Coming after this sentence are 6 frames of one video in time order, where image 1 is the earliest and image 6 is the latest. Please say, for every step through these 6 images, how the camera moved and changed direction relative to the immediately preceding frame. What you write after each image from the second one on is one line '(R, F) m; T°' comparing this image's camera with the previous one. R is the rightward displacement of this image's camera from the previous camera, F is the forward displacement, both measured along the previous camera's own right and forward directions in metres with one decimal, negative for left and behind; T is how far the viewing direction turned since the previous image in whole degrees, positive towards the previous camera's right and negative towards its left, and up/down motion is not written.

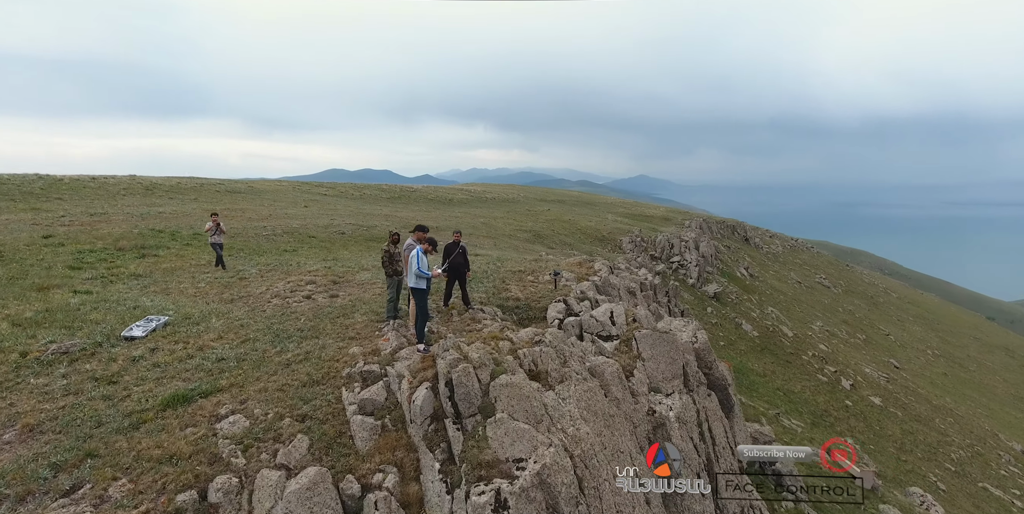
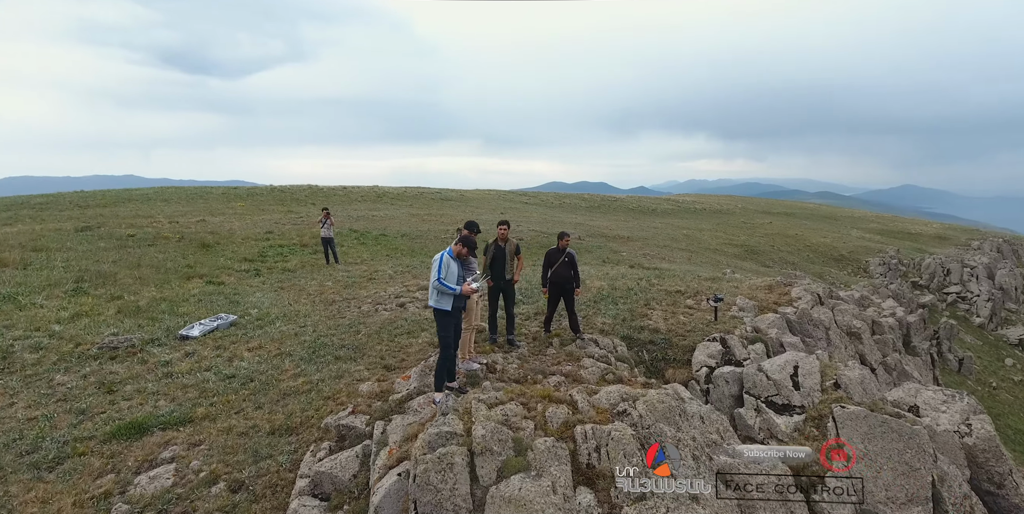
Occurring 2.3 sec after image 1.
(+1.8, +4.4) m; -23°
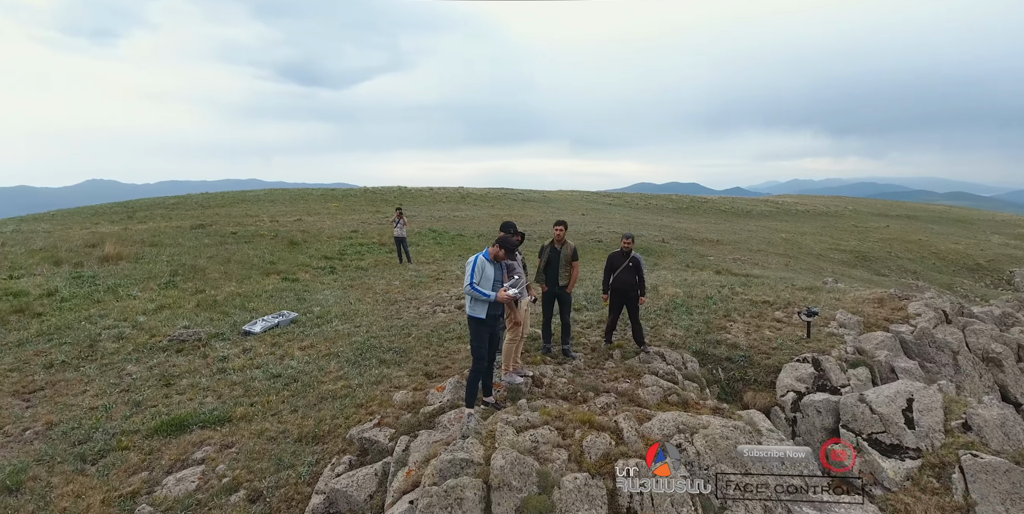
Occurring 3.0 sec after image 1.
(+0.5, +0.8) m; -9°
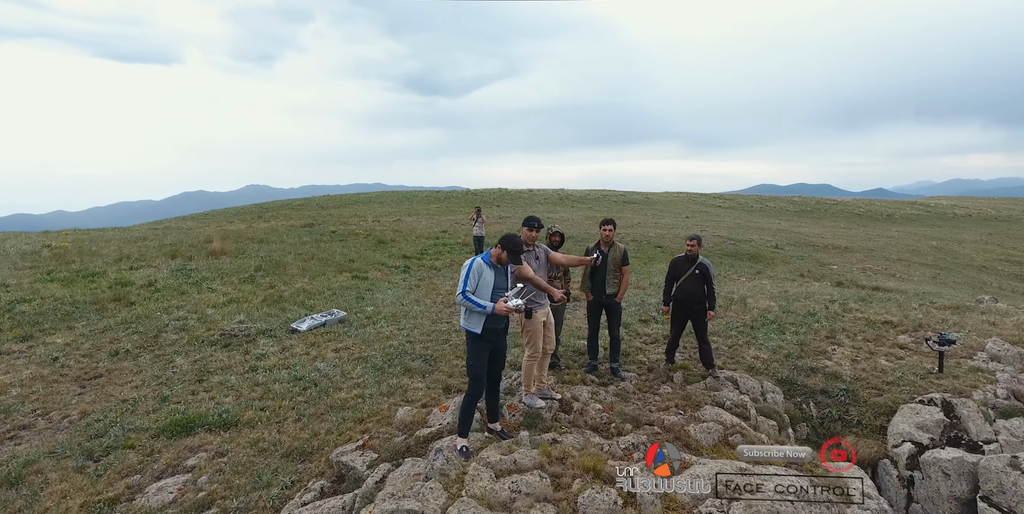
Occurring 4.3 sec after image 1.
(+1.1, +1.2) m; -12°
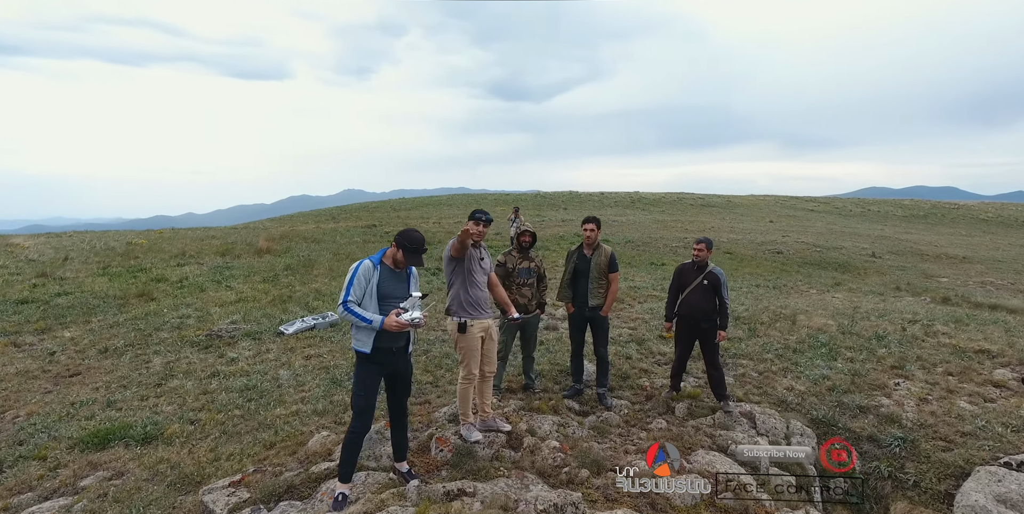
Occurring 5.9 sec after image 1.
(+1.7, +1.2) m; -8°
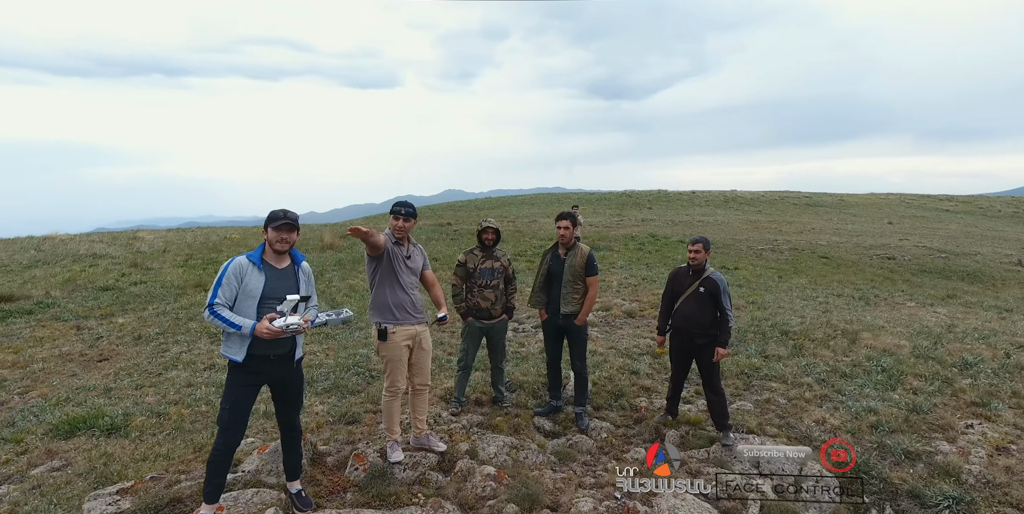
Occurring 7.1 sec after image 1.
(+1.8, +0.8) m; -10°
